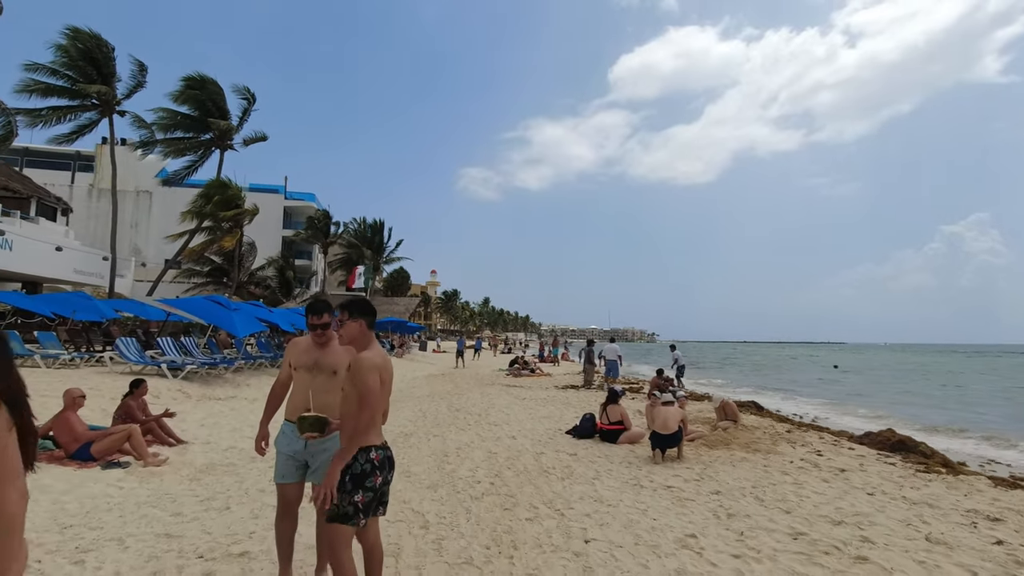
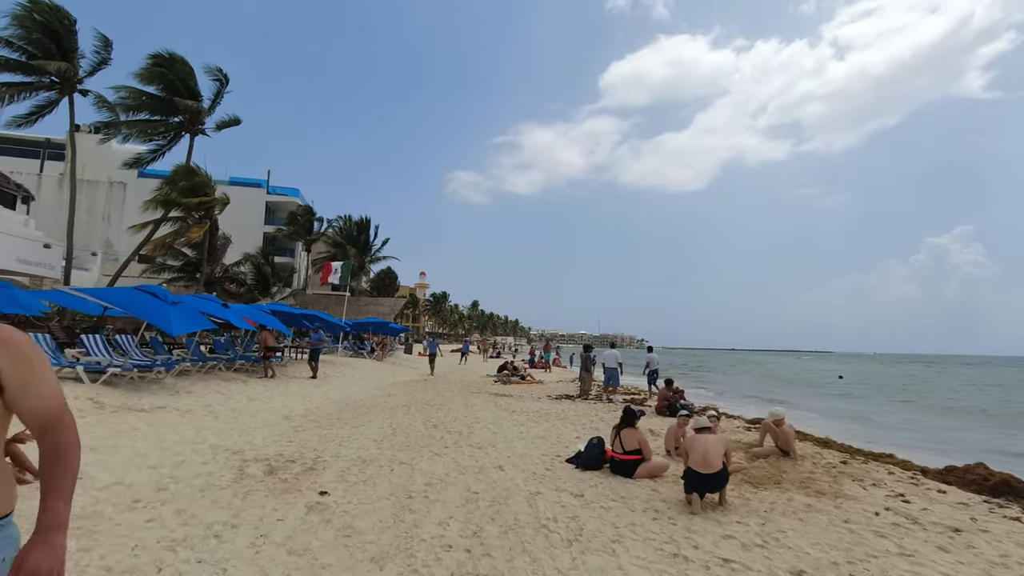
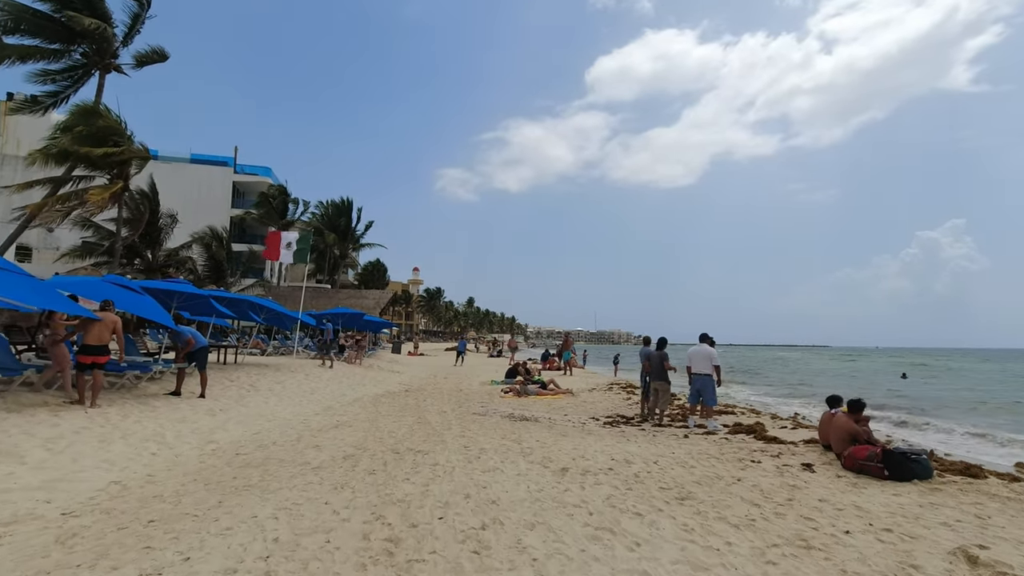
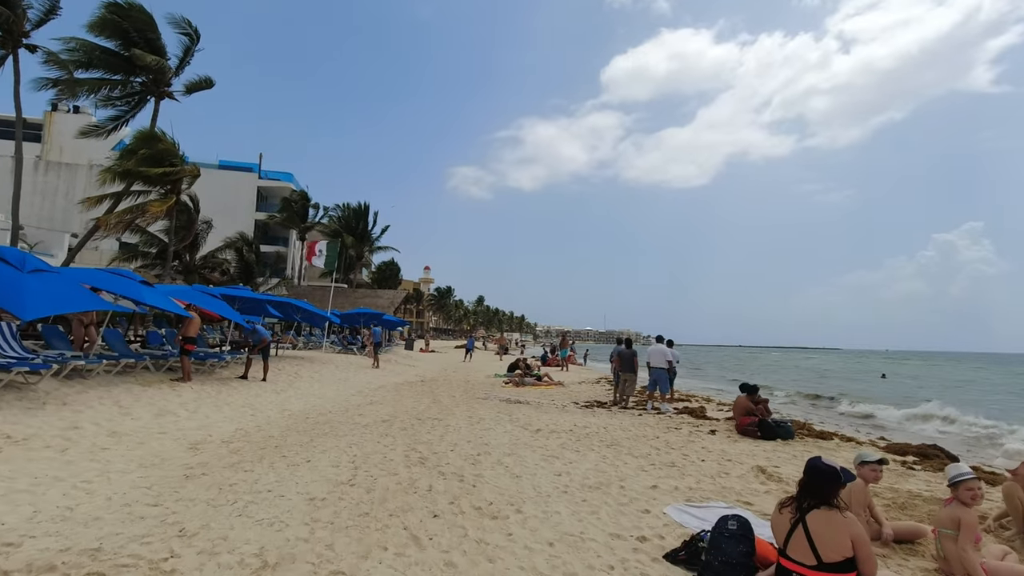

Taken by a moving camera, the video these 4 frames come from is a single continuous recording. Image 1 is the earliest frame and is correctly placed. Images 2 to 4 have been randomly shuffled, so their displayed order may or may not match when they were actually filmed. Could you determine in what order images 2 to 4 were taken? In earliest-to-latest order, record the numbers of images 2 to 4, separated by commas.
2, 4, 3
